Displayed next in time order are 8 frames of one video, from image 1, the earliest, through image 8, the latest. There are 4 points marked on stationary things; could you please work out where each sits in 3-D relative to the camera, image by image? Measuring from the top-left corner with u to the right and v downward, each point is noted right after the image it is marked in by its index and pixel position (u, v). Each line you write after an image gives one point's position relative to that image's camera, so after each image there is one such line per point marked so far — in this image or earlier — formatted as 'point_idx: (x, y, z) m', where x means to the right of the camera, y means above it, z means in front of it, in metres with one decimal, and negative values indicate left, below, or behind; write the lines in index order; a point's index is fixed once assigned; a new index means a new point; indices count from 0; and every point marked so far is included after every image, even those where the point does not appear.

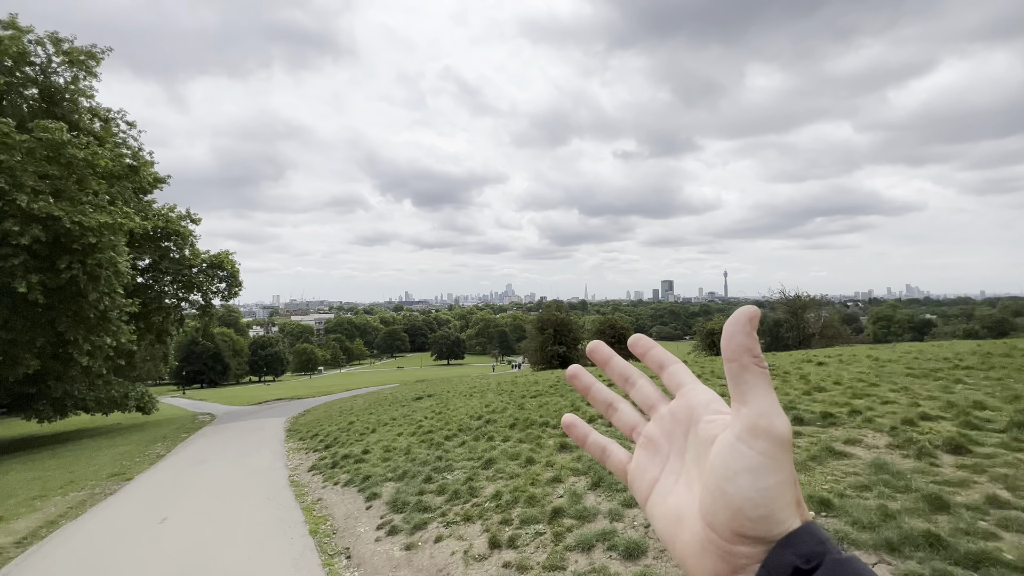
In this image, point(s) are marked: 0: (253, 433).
0: (-9.9, -5.6, +17.1) m
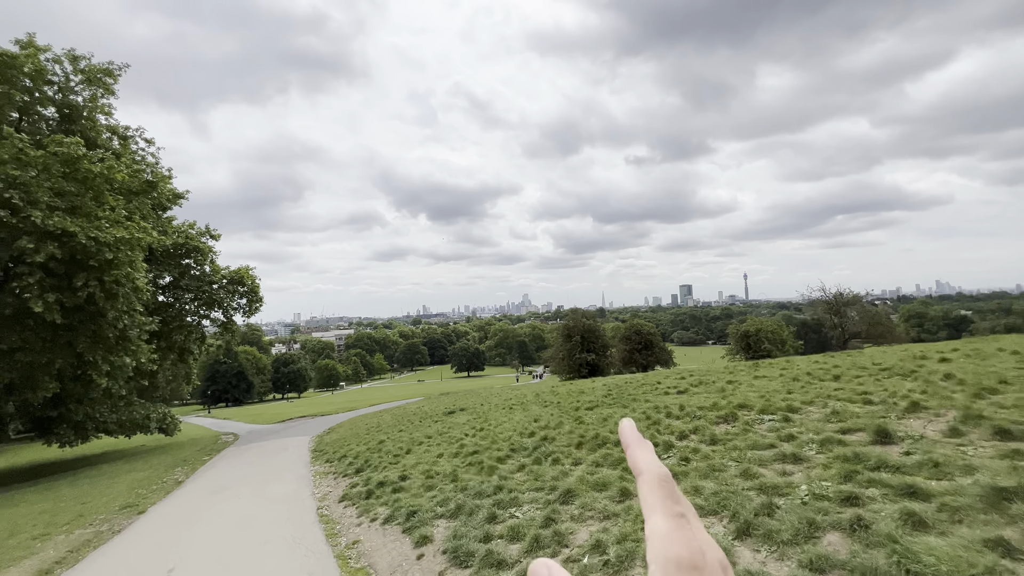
0: (-8.4, -6.0, +16.1) m
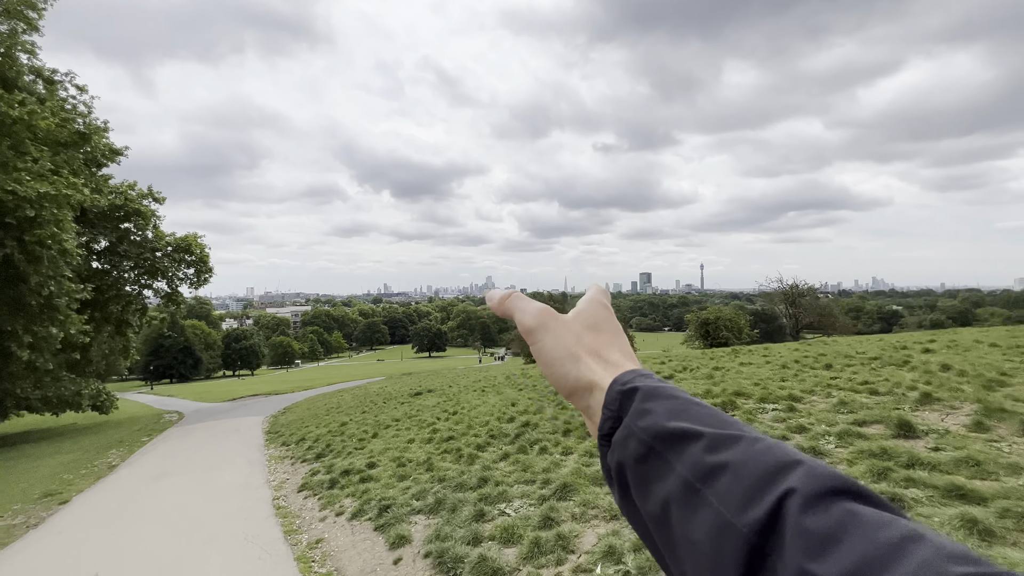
0: (-9.5, -4.9, +15.0) m
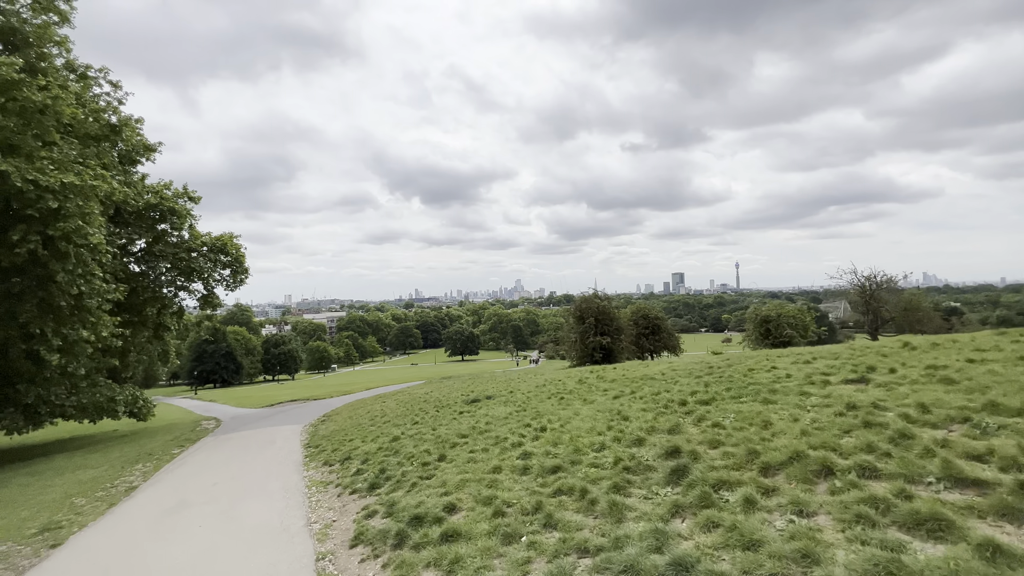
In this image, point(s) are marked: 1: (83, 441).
0: (-7.4, -4.8, +13.3) m
1: (-18.0, -6.4, +18.8) m
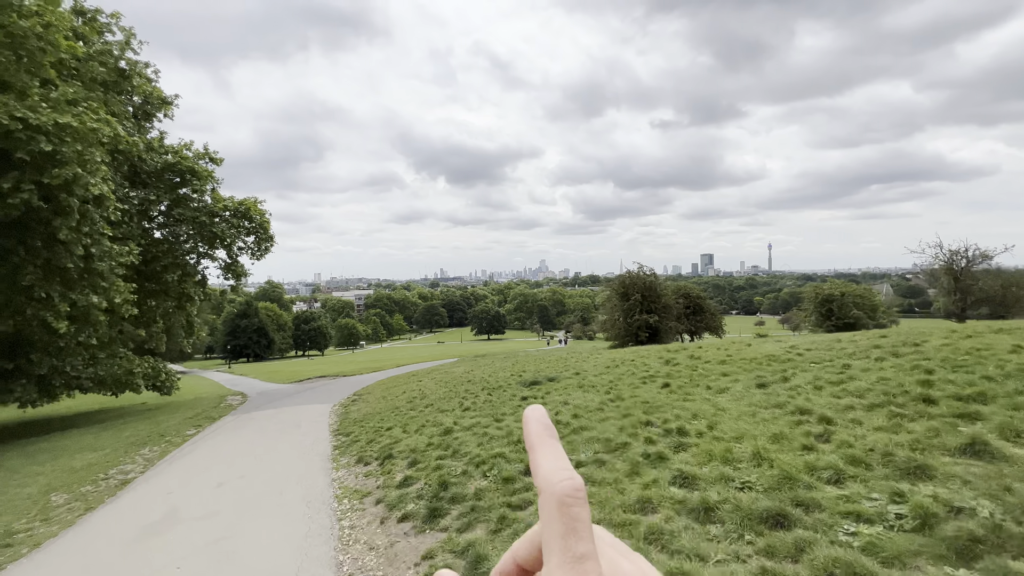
0: (-5.7, -3.7, +11.4) m
1: (-16.0, -5.0, +17.5) m
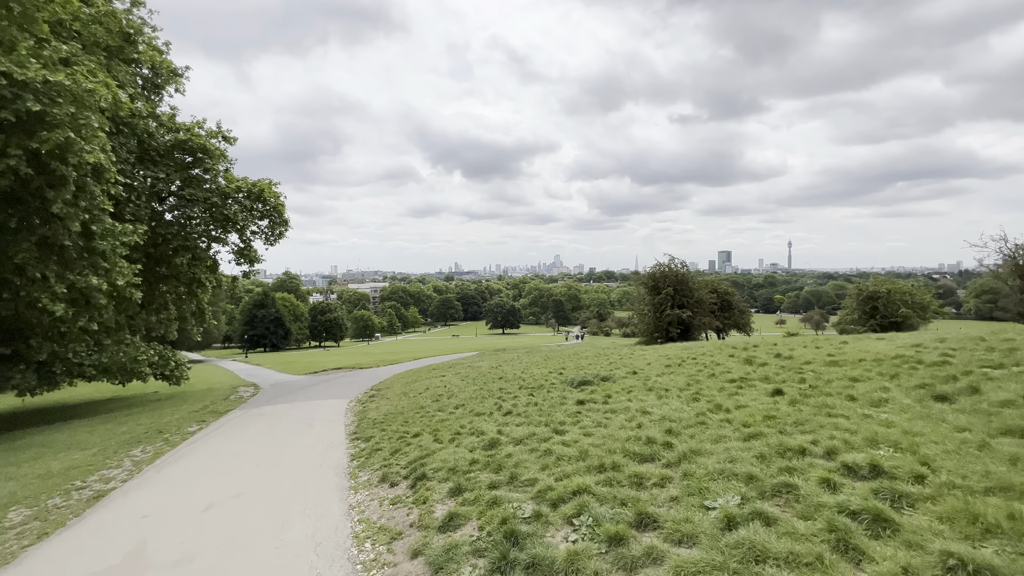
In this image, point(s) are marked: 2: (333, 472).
0: (-4.8, -3.2, +10.0) m
1: (-14.9, -4.3, +16.5) m
2: (-2.9, -2.9, +7.2) m
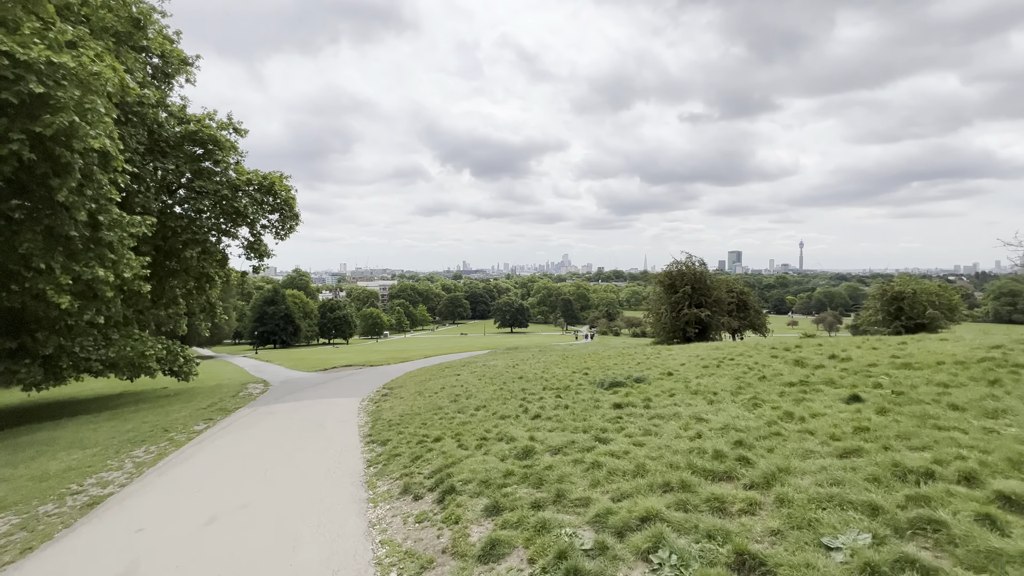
0: (-4.3, -3.1, +9.4) m
1: (-14.3, -4.1, +16.1) m
2: (-2.4, -2.8, +6.5) m
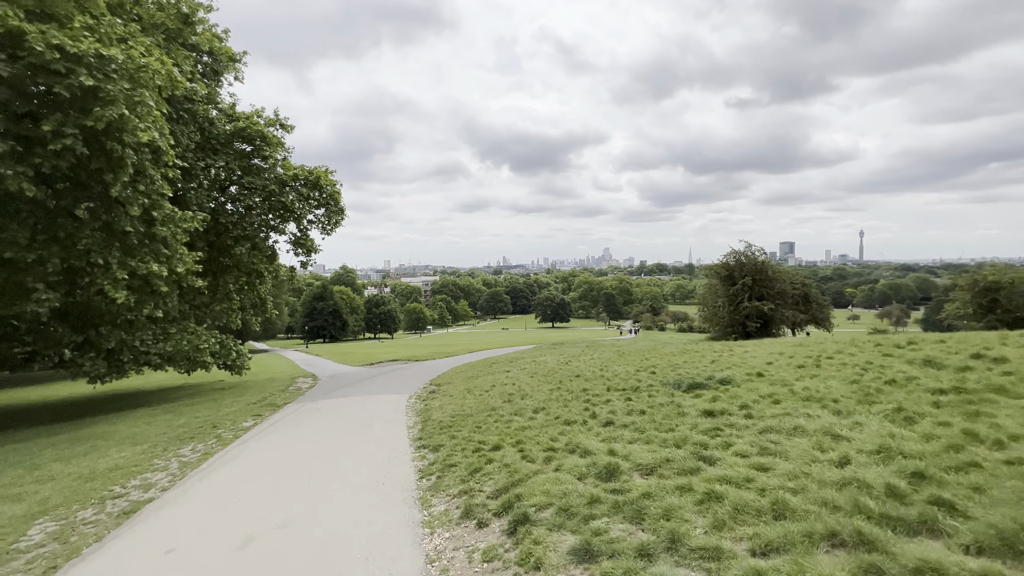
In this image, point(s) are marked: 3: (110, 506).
0: (-3.1, -2.9, +8.9) m
1: (-12.5, -3.9, +16.4) m
2: (-1.5, -2.6, +5.8) m
3: (-5.2, -2.8, +5.9) m
